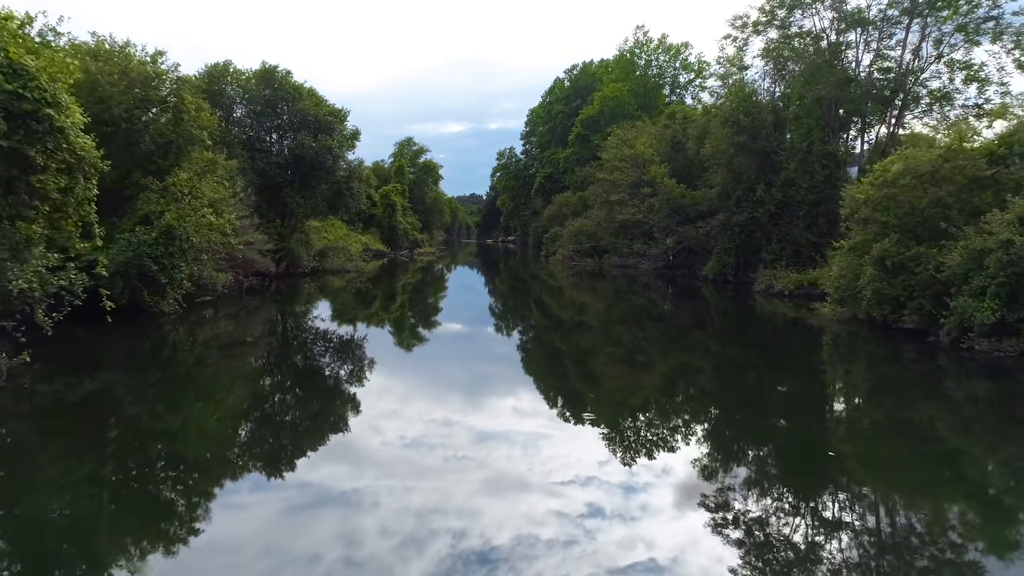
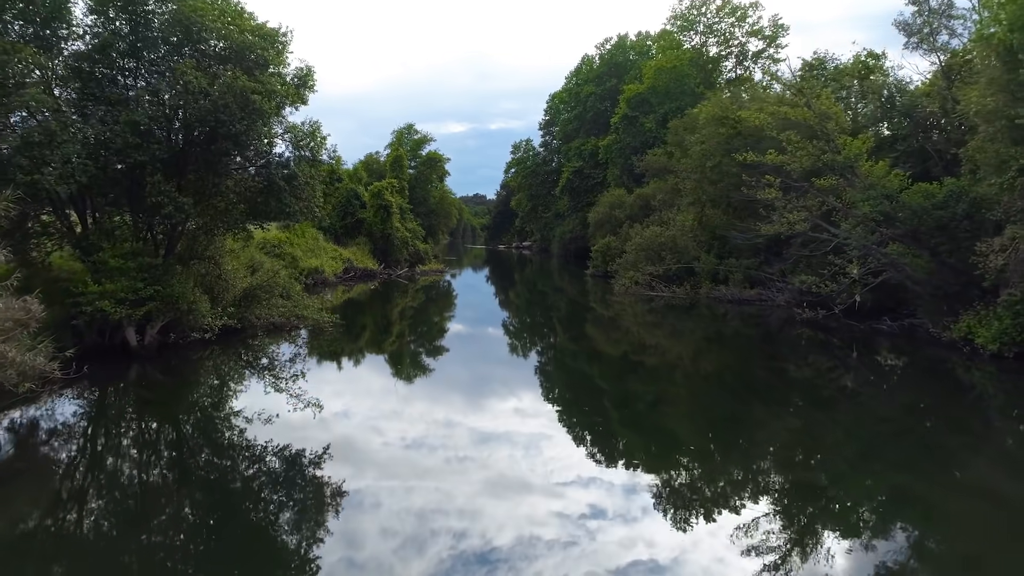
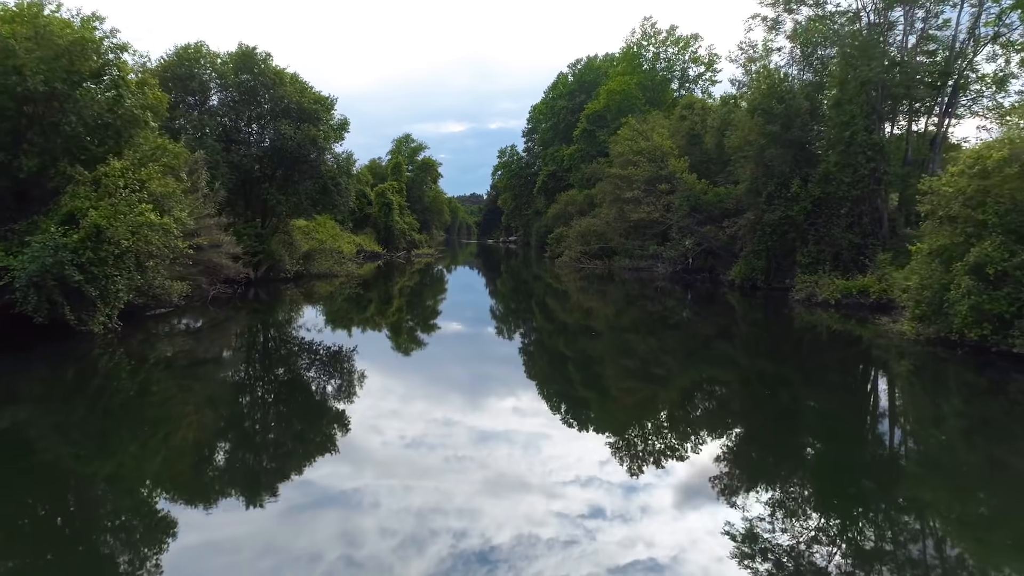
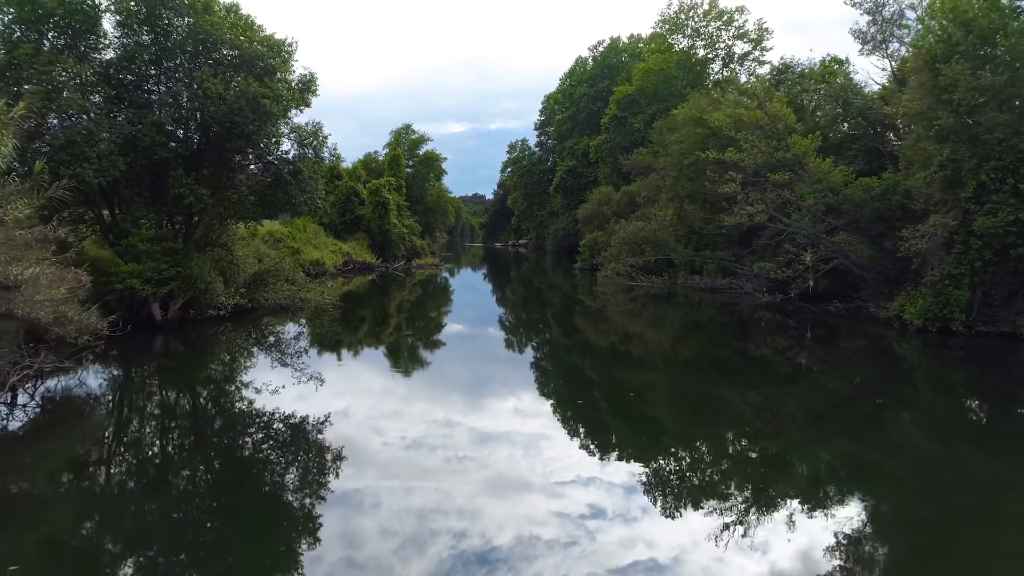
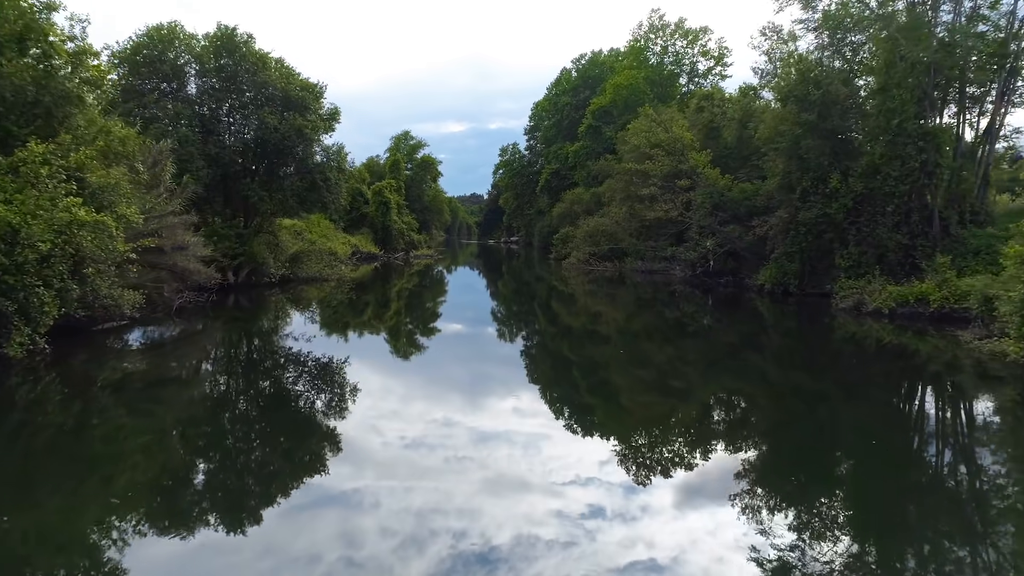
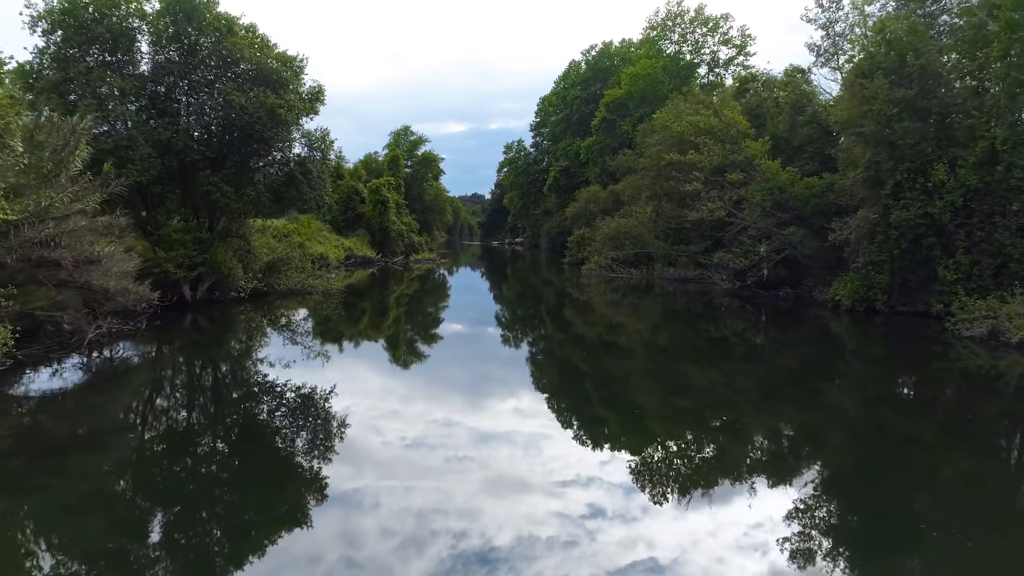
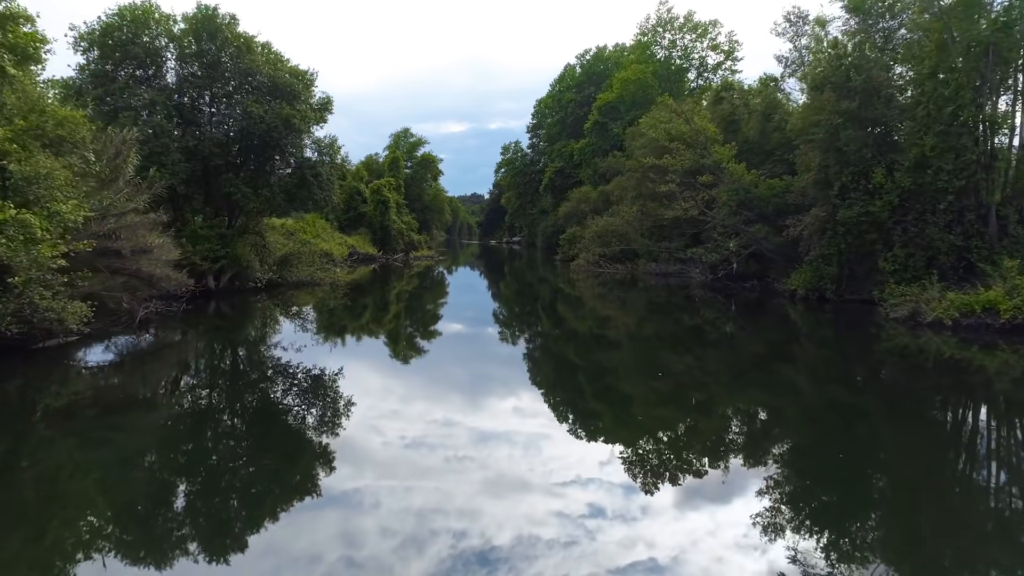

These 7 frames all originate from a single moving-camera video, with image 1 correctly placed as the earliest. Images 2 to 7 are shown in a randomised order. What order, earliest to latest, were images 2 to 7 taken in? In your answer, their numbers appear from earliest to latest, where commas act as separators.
3, 5, 7, 6, 4, 2
